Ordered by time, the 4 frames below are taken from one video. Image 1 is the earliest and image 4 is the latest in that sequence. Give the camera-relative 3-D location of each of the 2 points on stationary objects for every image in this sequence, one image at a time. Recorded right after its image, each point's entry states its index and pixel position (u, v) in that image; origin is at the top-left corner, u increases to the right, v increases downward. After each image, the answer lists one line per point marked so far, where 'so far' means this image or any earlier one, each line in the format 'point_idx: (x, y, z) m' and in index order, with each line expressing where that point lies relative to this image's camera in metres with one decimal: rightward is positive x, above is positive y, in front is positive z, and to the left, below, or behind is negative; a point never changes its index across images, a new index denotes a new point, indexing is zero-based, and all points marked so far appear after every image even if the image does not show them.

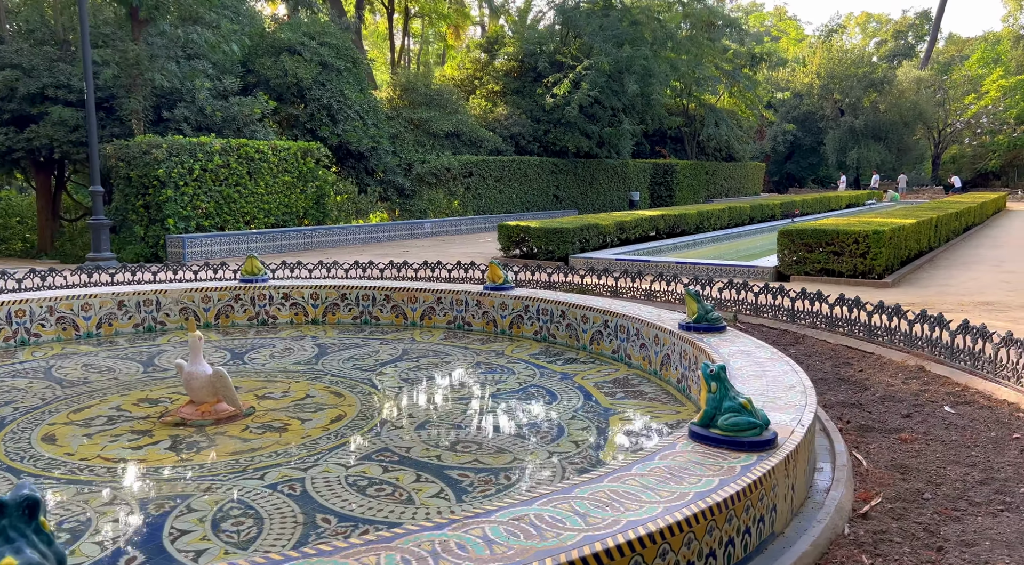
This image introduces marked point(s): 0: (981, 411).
0: (+2.7, -0.7, +5.0) m
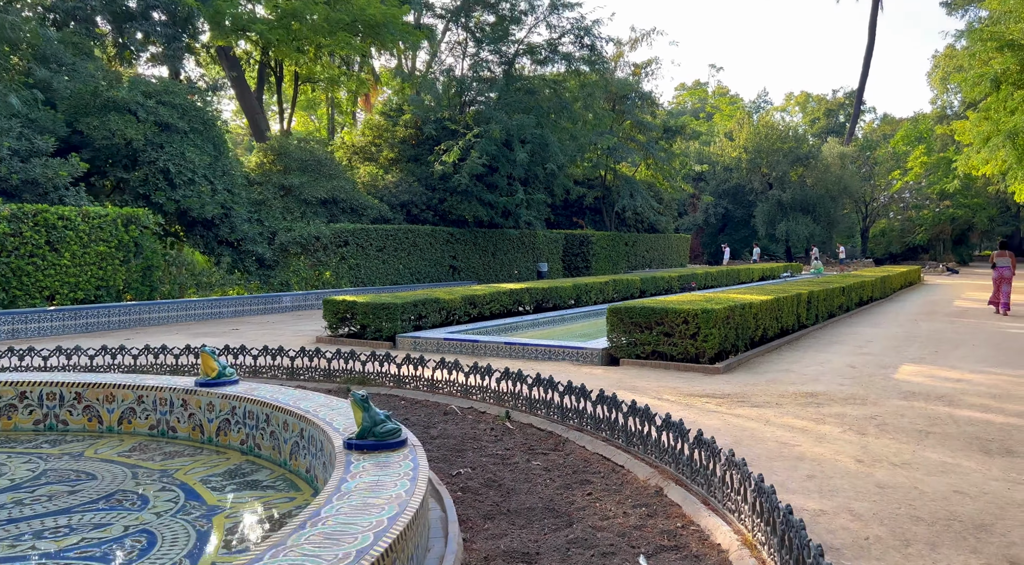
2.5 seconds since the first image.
0: (+0.7, -1.2, +3.8) m
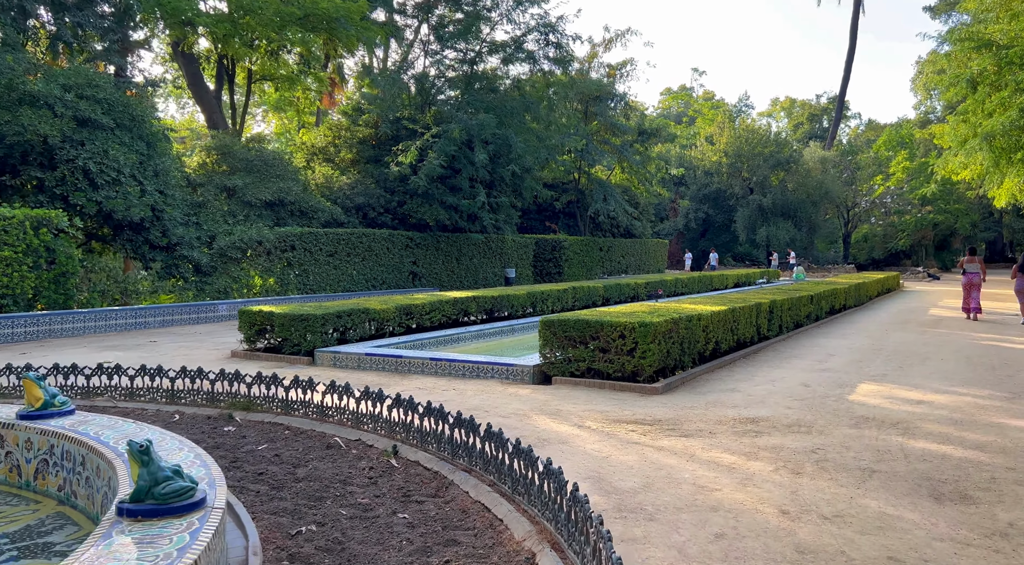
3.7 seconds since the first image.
0: (0.0, -1.3, +2.8) m
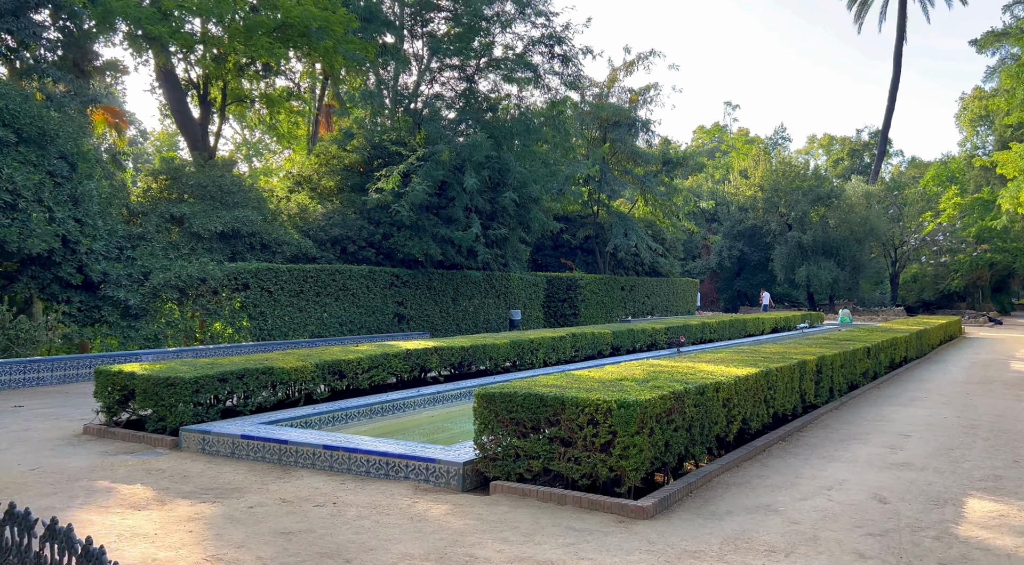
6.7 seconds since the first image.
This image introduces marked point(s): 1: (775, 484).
0: (-0.8, -1.4, -0.2) m
1: (+1.9, -1.4, +6.3) m
